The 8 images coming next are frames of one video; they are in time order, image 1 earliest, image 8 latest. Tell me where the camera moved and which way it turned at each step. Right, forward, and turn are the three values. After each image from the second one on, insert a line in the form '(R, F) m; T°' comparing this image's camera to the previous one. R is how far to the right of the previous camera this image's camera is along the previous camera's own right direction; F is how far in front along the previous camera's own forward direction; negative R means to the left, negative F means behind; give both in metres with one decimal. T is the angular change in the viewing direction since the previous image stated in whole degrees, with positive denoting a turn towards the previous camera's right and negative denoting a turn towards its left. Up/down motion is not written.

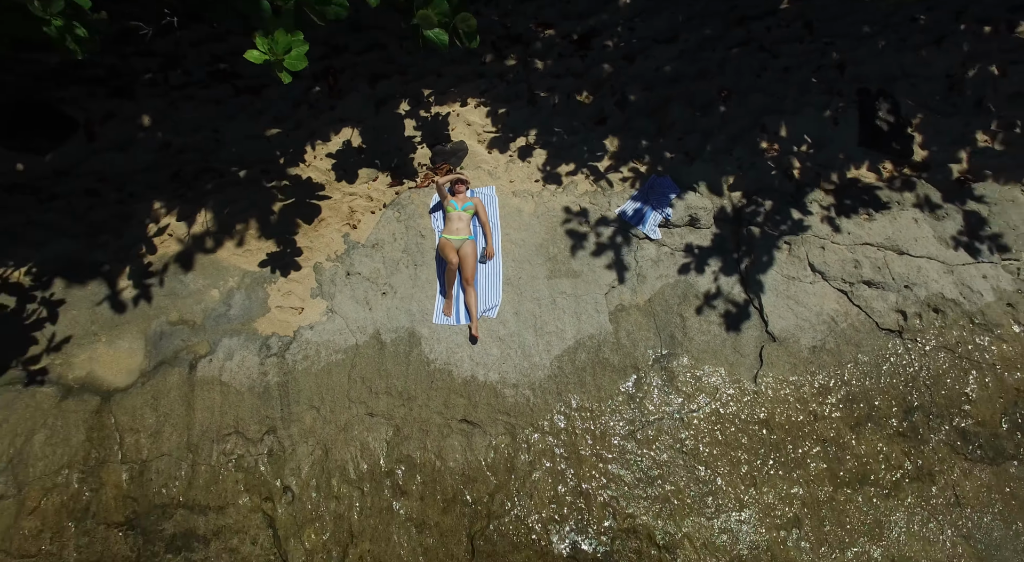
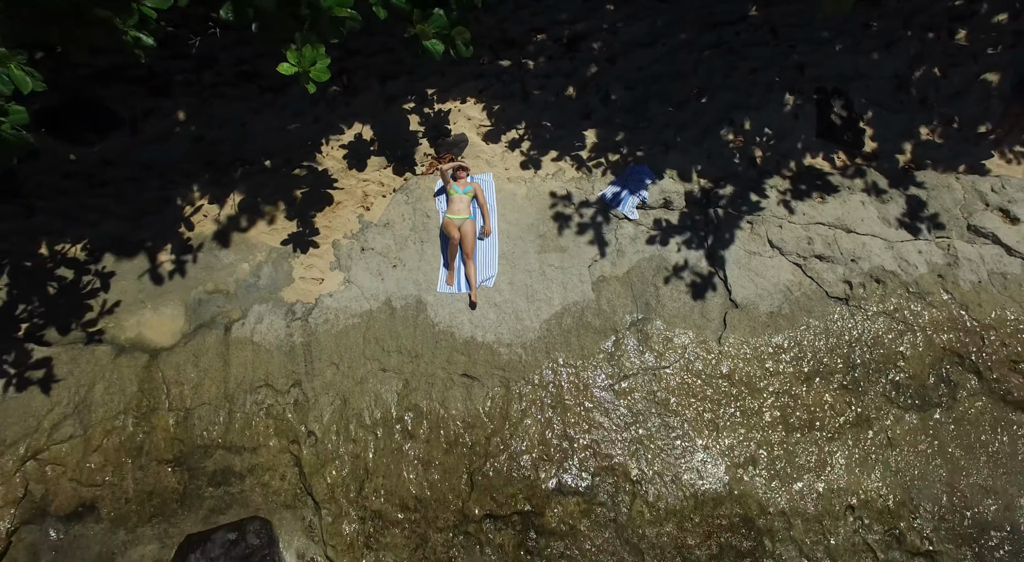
(0.0, -0.7) m; 0°
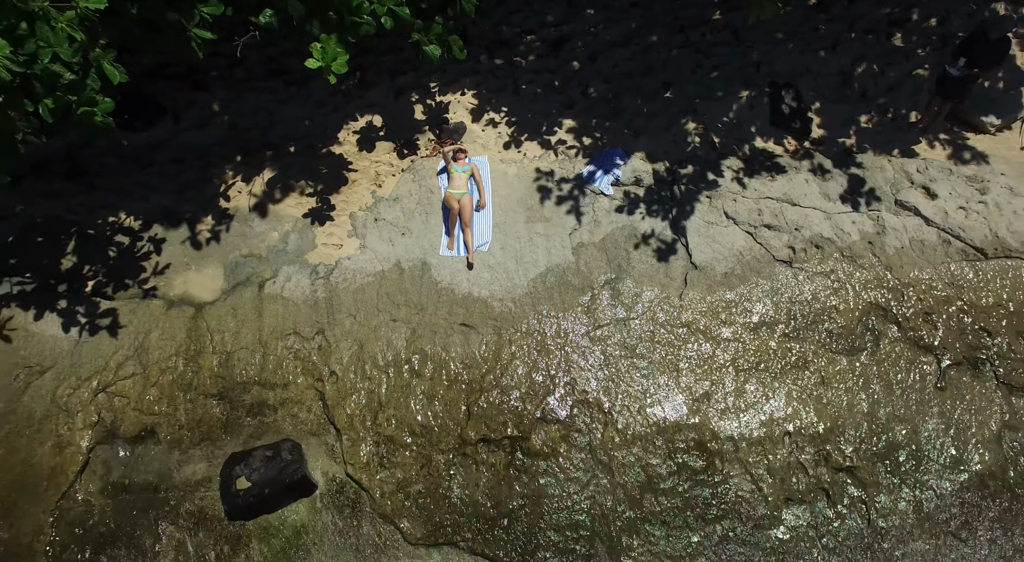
(+0.1, -1.0) m; 0°
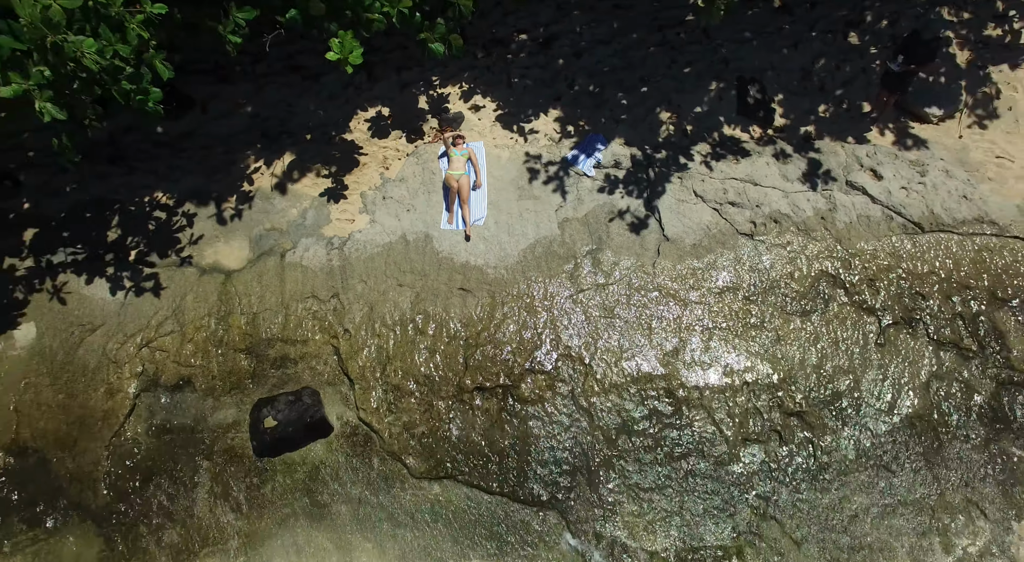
(+0.1, -0.8) m; 0°
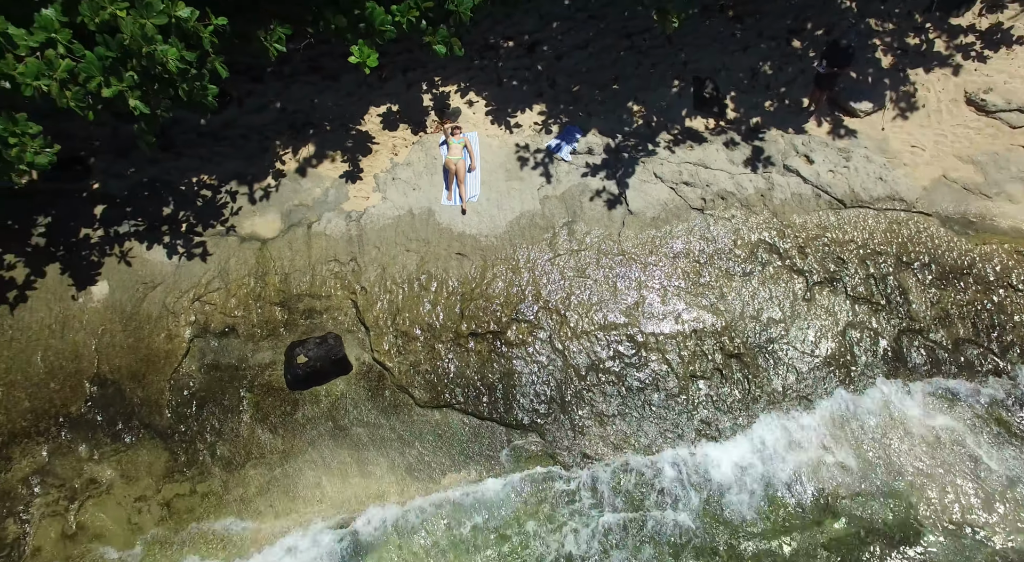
(+0.2, -1.4) m; 0°
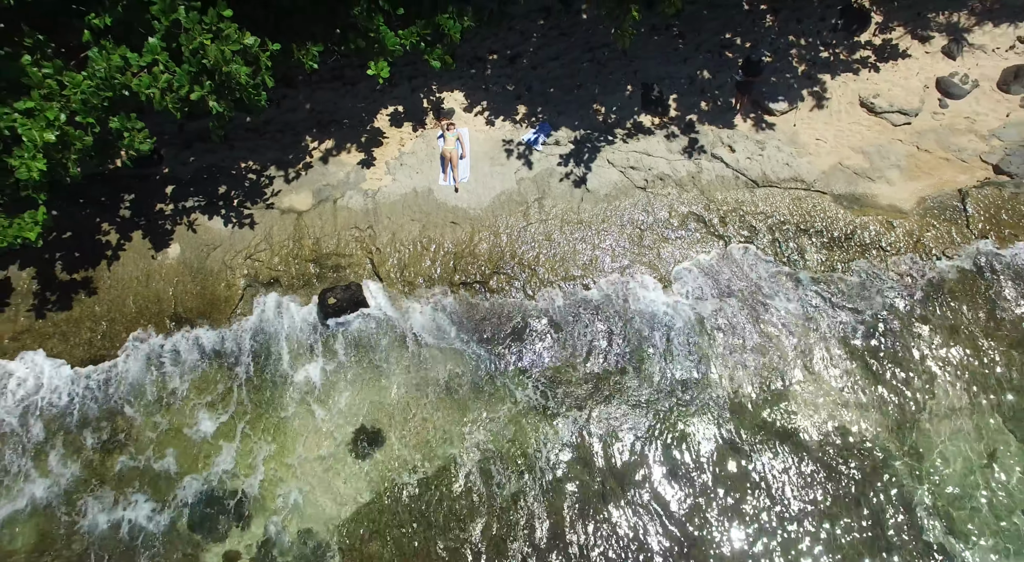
(+0.3, -2.4) m; 0°
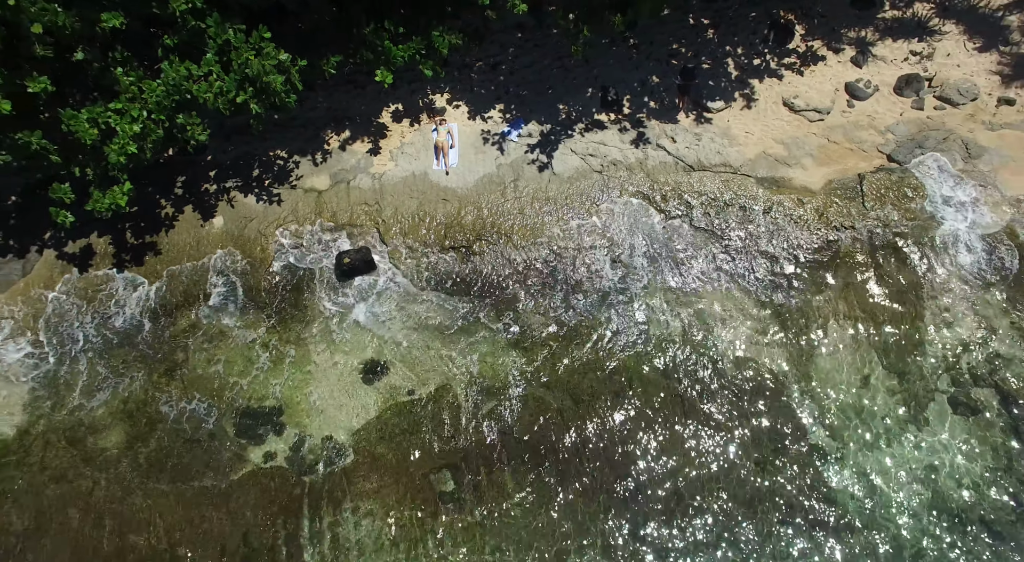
(+0.4, -2.5) m; 0°
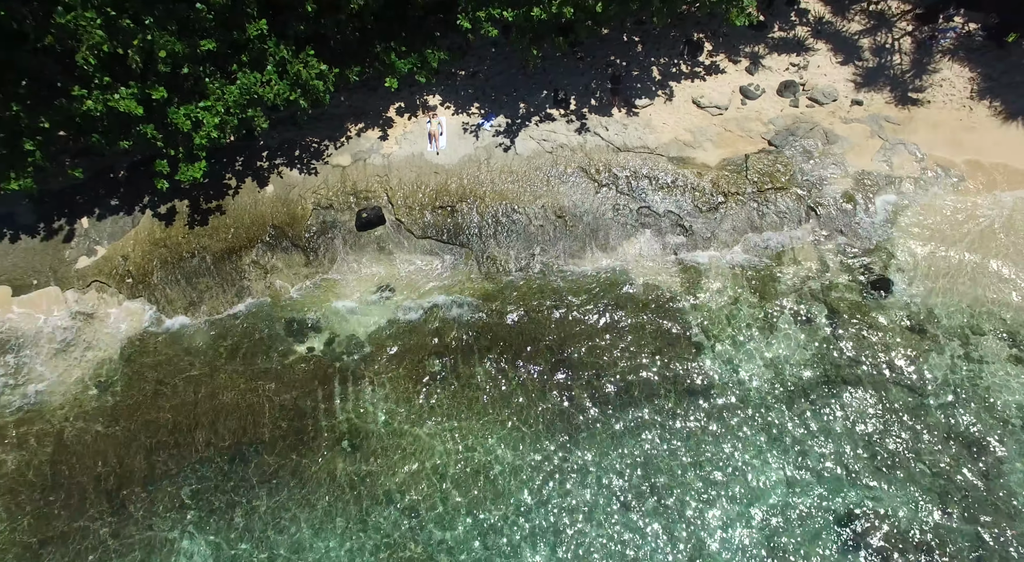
(+0.9, -4.7) m; -1°
